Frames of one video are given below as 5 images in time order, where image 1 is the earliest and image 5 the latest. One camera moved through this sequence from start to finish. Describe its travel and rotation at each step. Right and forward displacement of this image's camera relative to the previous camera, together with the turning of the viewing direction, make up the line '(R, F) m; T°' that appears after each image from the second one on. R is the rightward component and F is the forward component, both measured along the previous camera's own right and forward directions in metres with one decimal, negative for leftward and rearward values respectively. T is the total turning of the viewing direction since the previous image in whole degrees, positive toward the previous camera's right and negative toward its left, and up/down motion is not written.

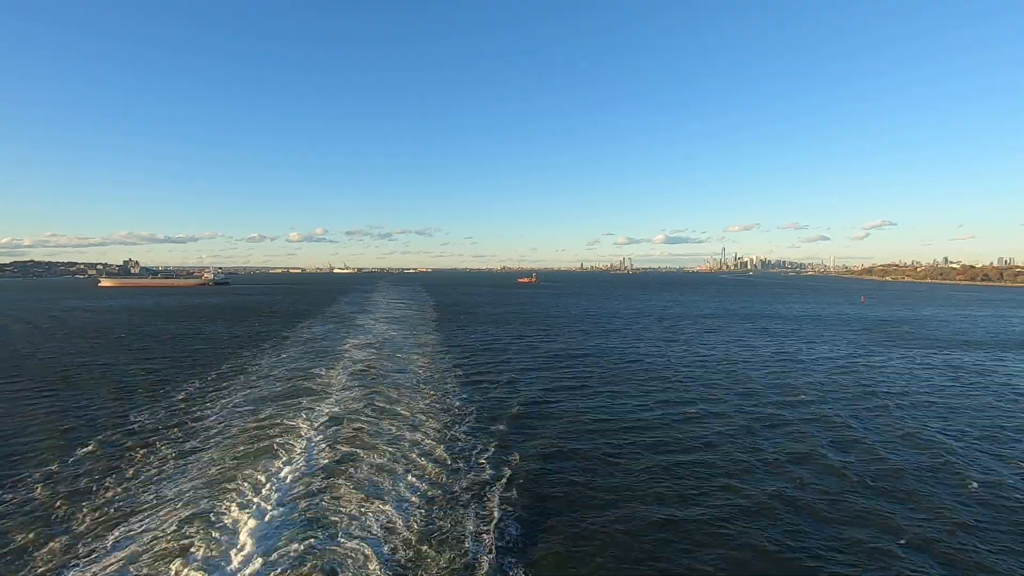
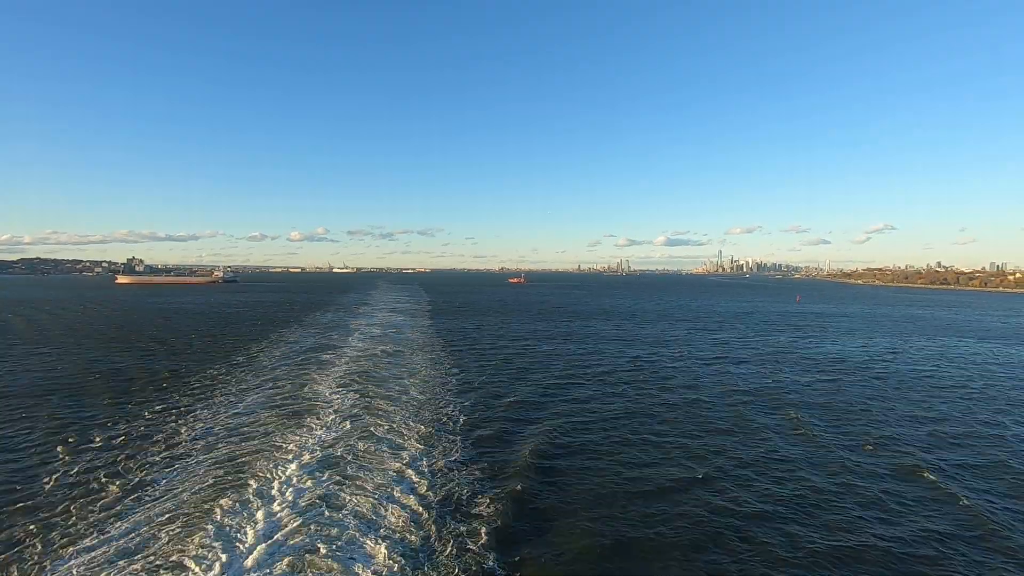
(+1.2, -4.3) m; 0°
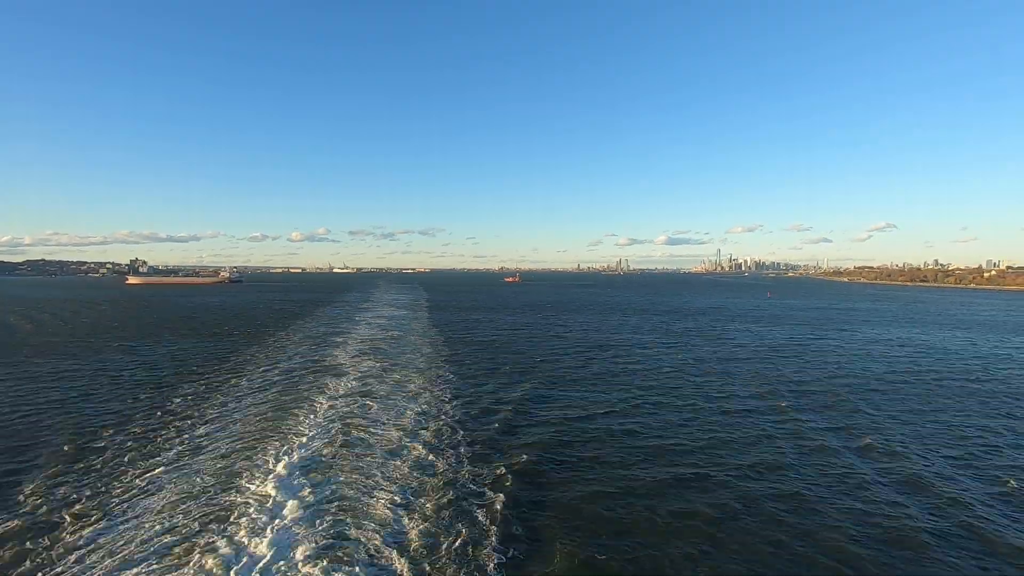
(+0.5, -2.3) m; 0°
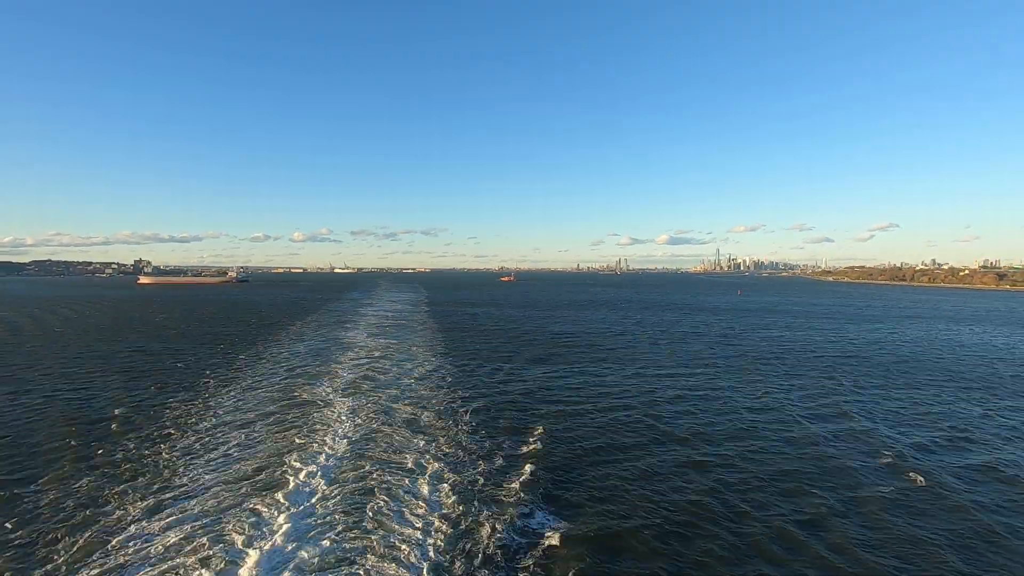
(+0.6, -2.9) m; 0°
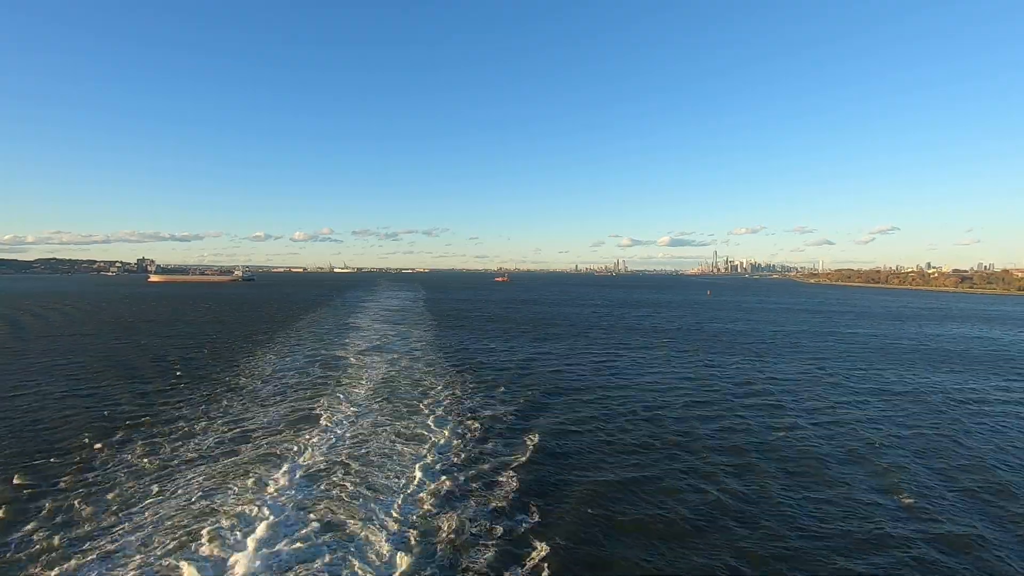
(+0.9, -3.3) m; 0°
